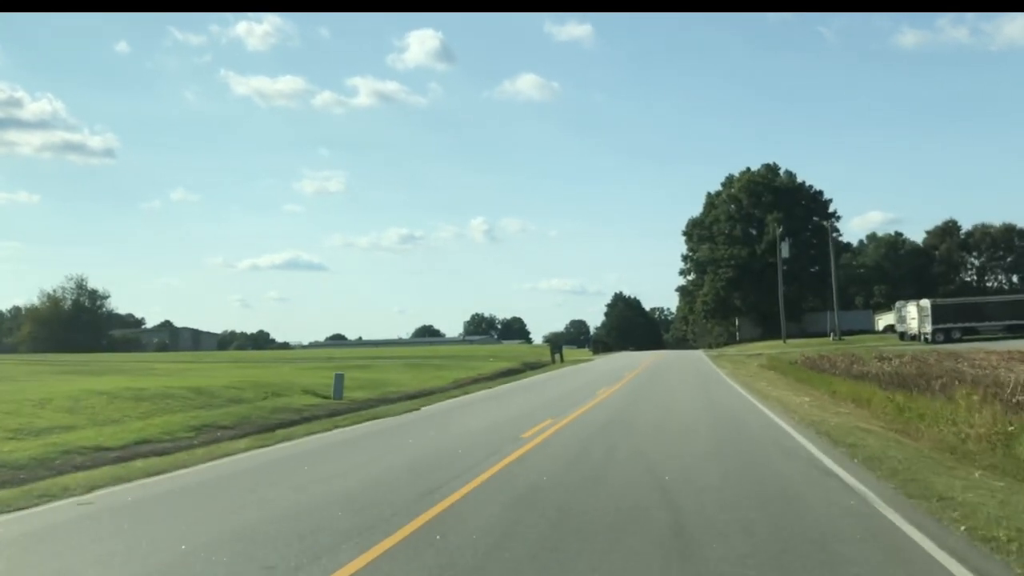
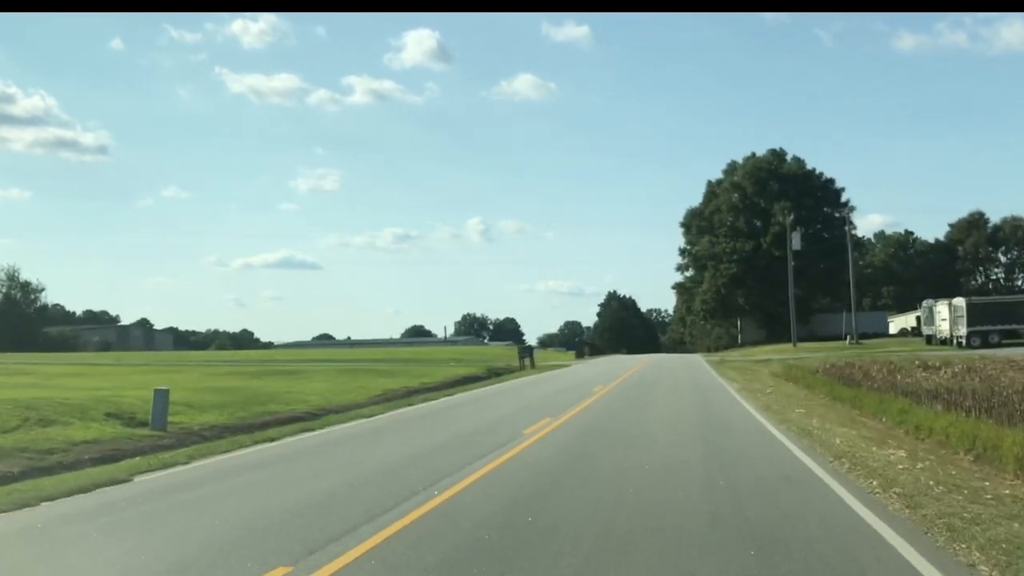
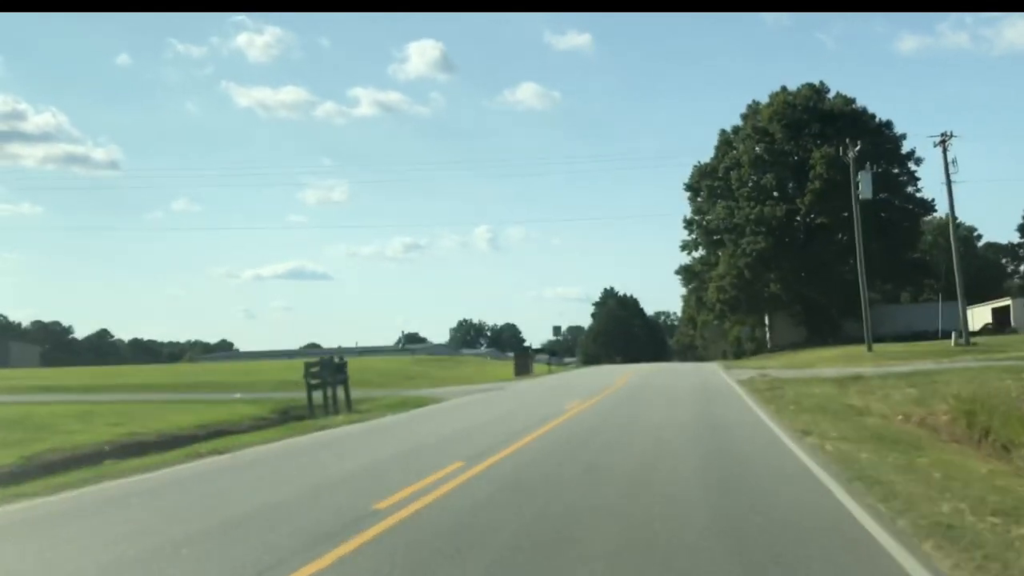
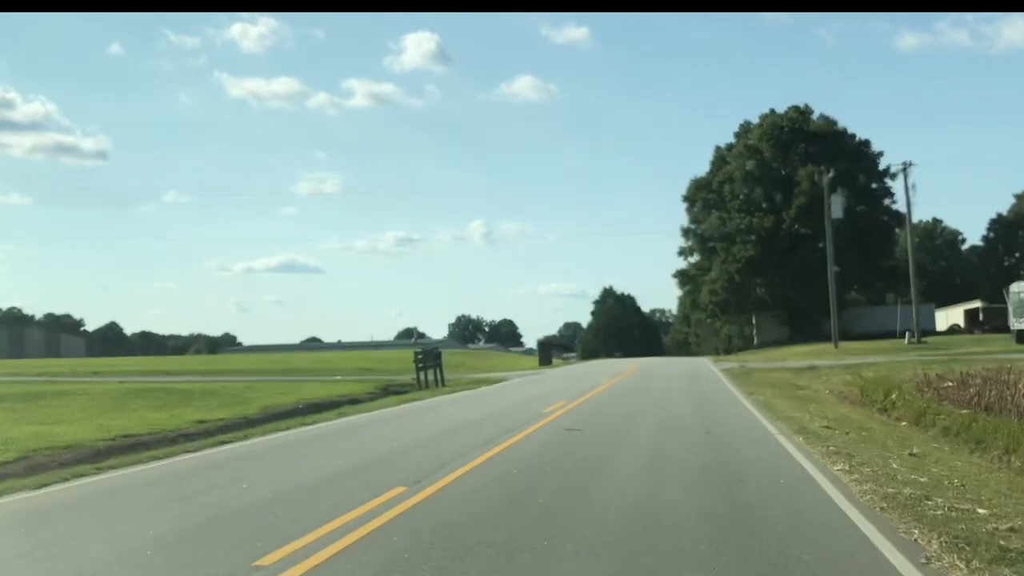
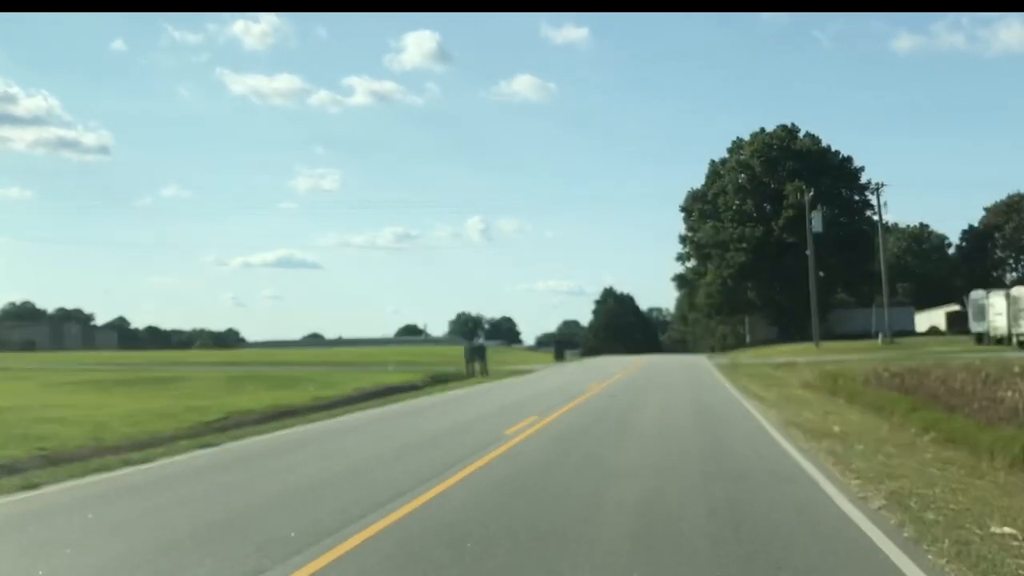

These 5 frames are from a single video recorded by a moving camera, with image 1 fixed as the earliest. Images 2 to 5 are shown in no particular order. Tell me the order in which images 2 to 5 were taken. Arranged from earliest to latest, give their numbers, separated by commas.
2, 5, 4, 3
